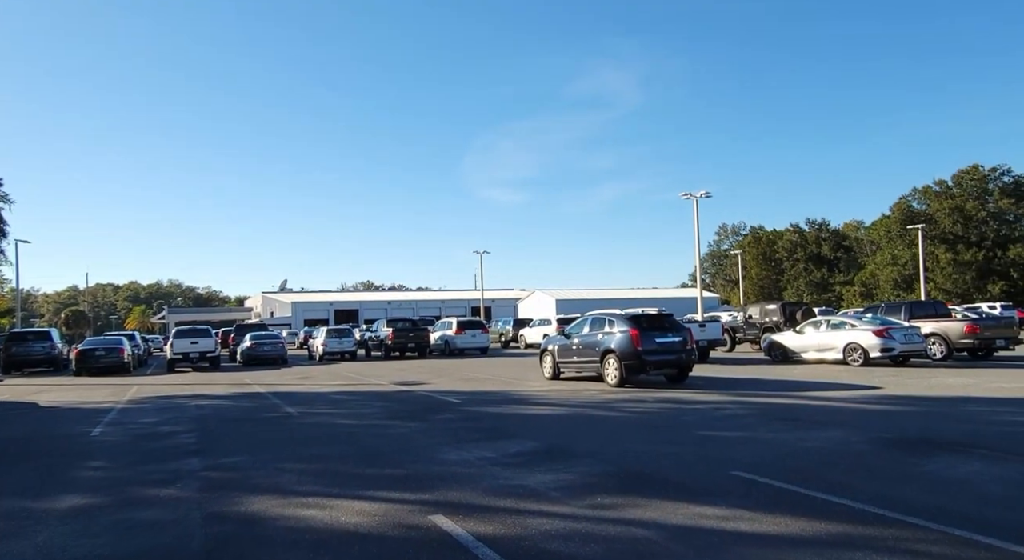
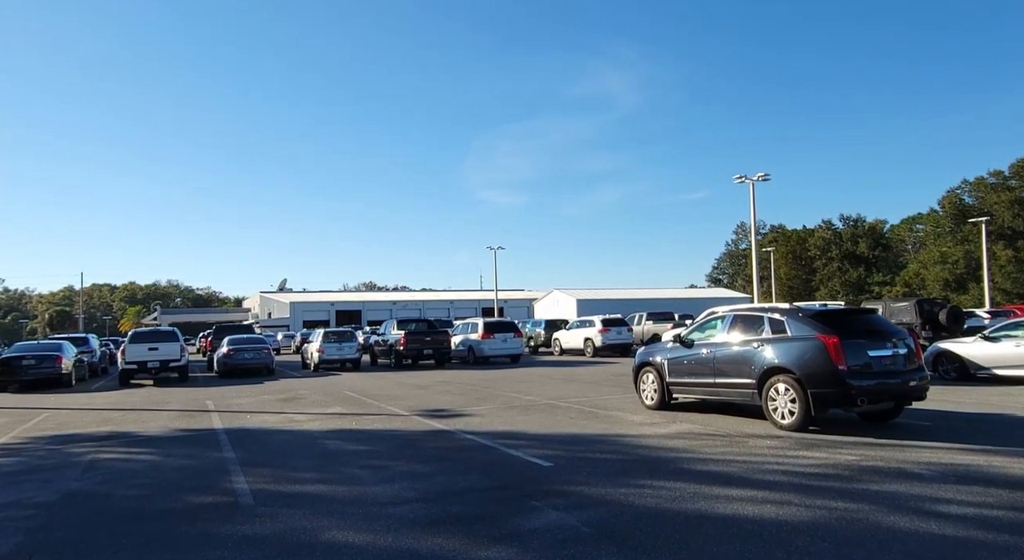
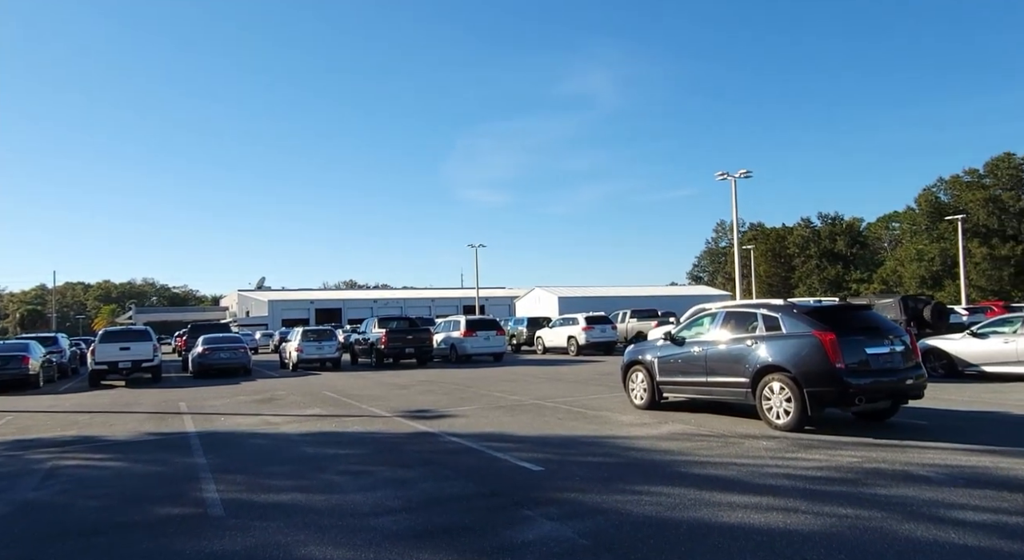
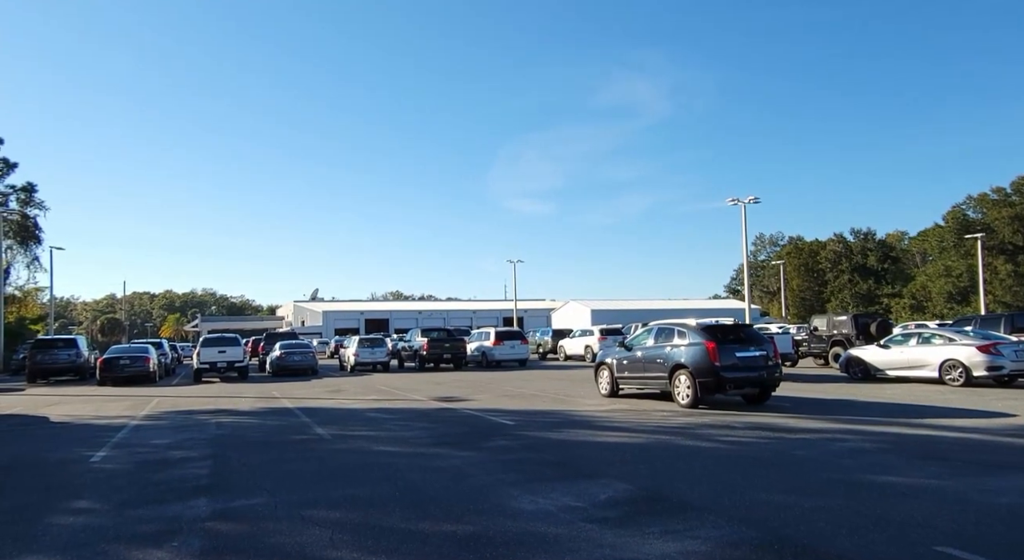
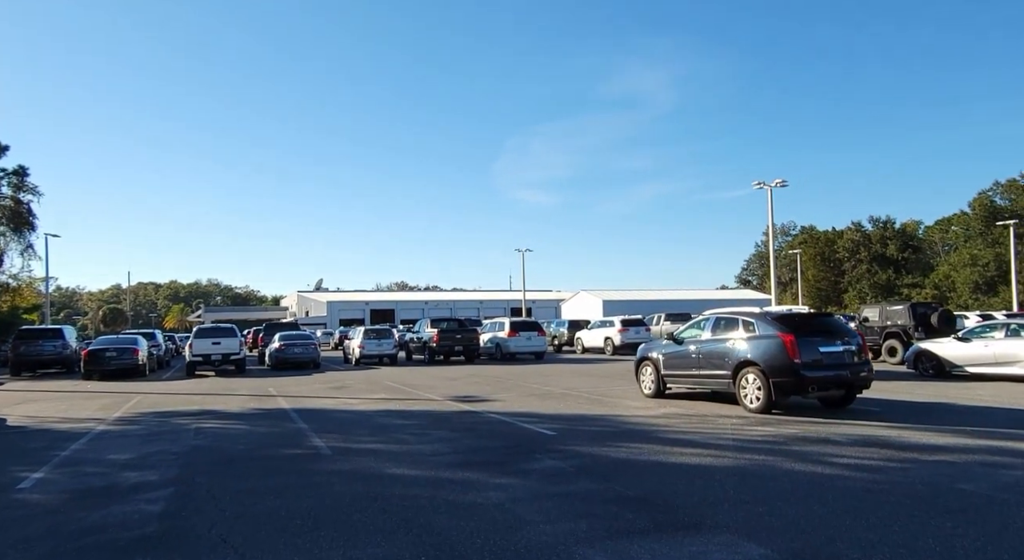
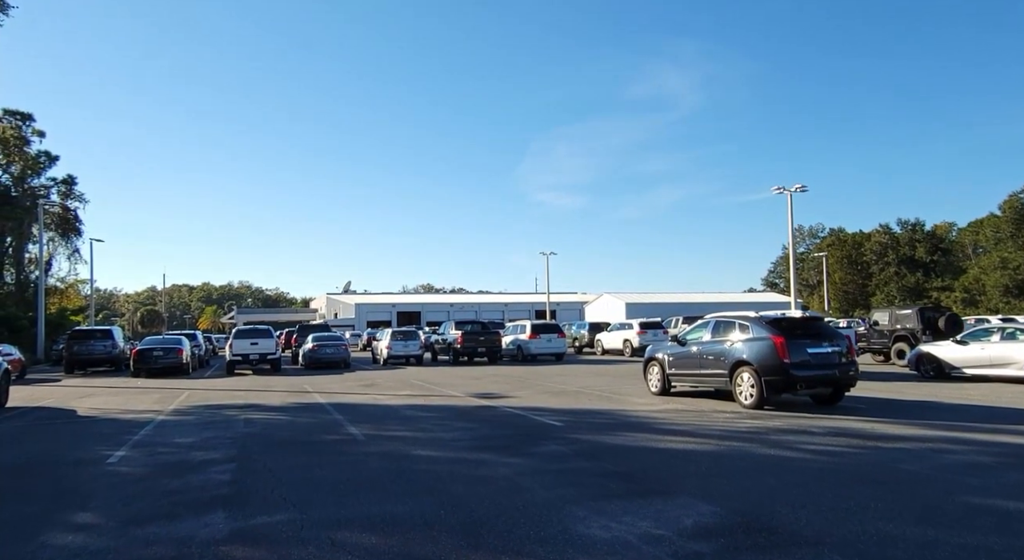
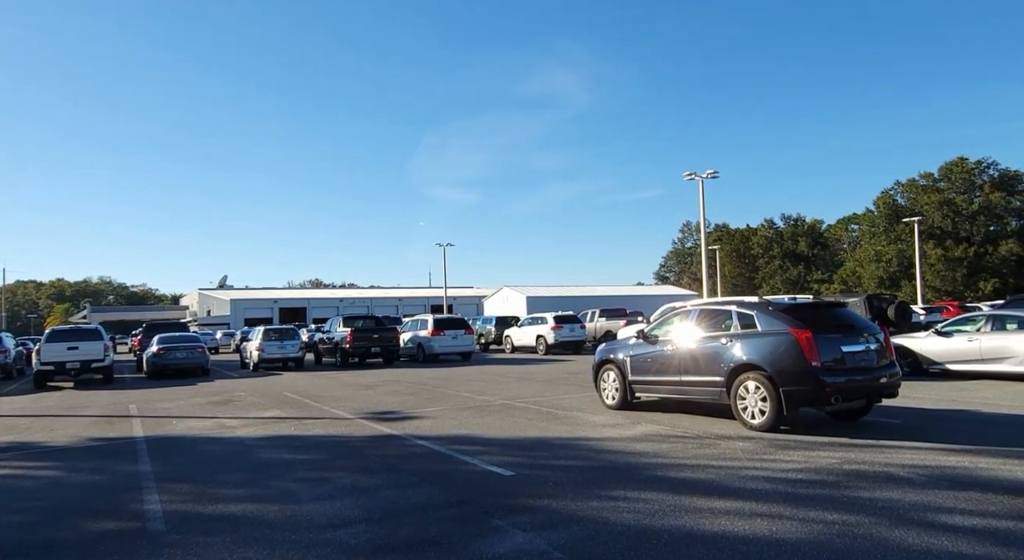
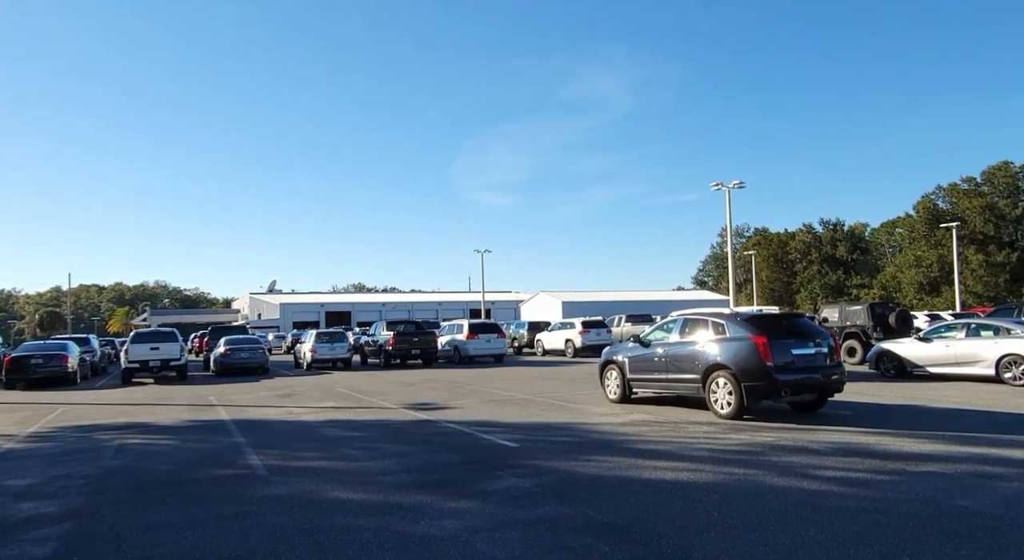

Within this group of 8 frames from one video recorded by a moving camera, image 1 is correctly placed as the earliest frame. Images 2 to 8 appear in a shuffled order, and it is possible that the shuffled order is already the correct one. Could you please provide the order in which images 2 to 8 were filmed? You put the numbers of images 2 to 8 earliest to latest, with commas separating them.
4, 6, 5, 8, 2, 3, 7
